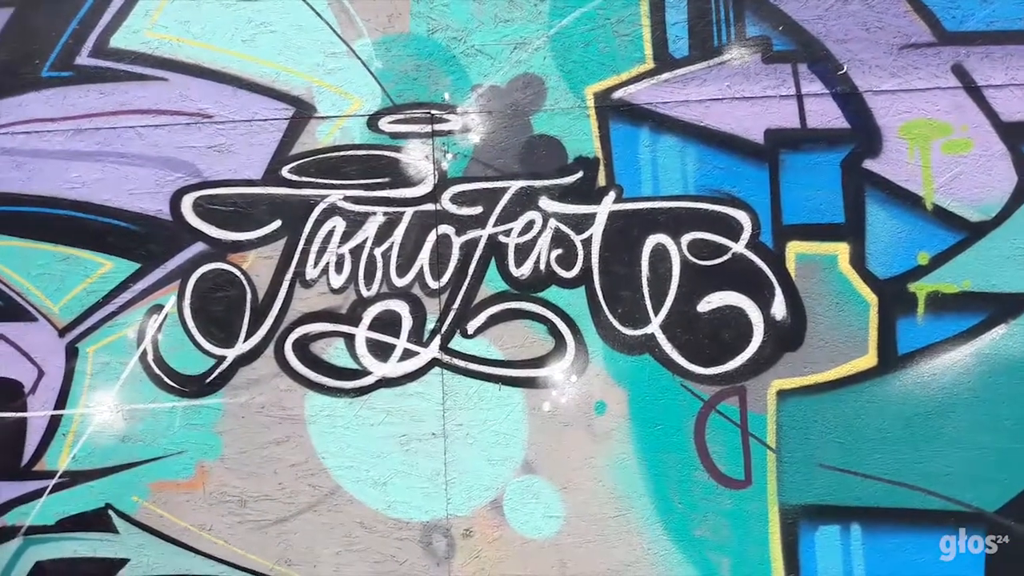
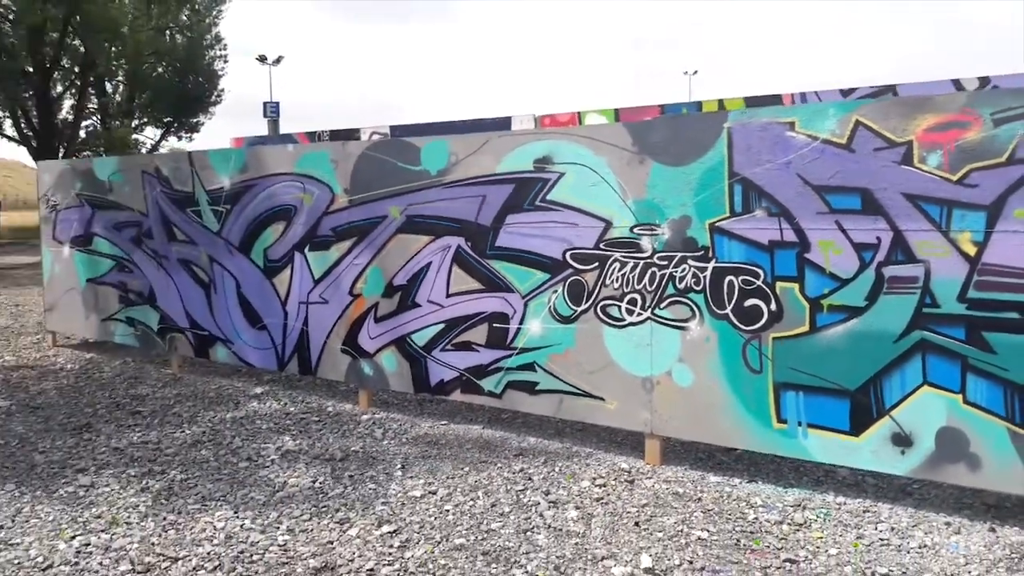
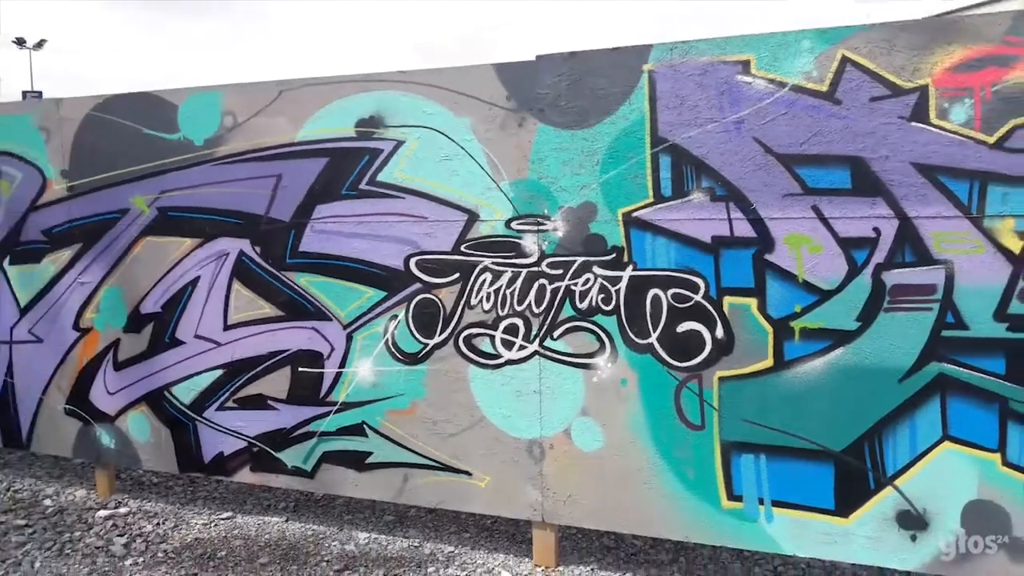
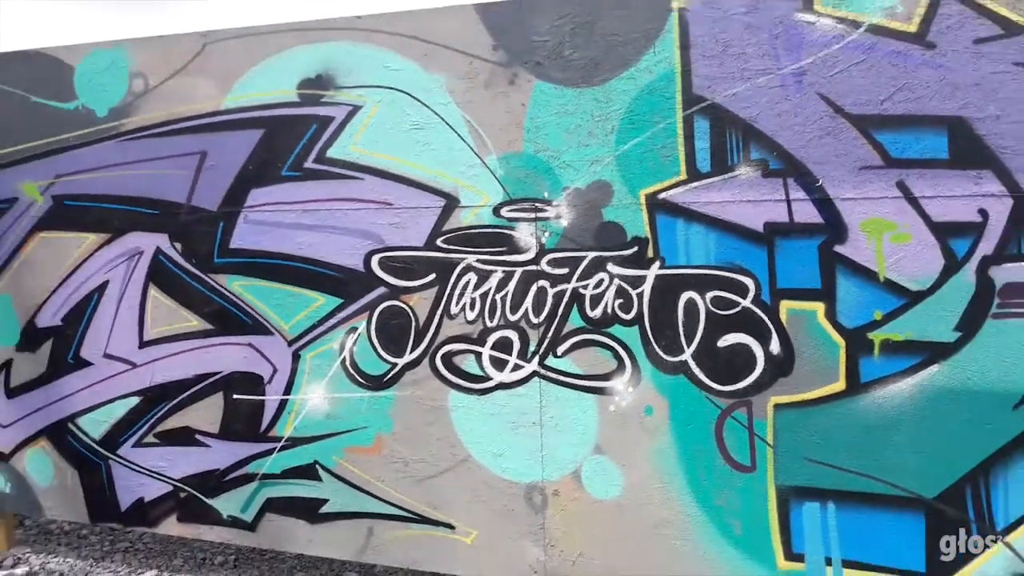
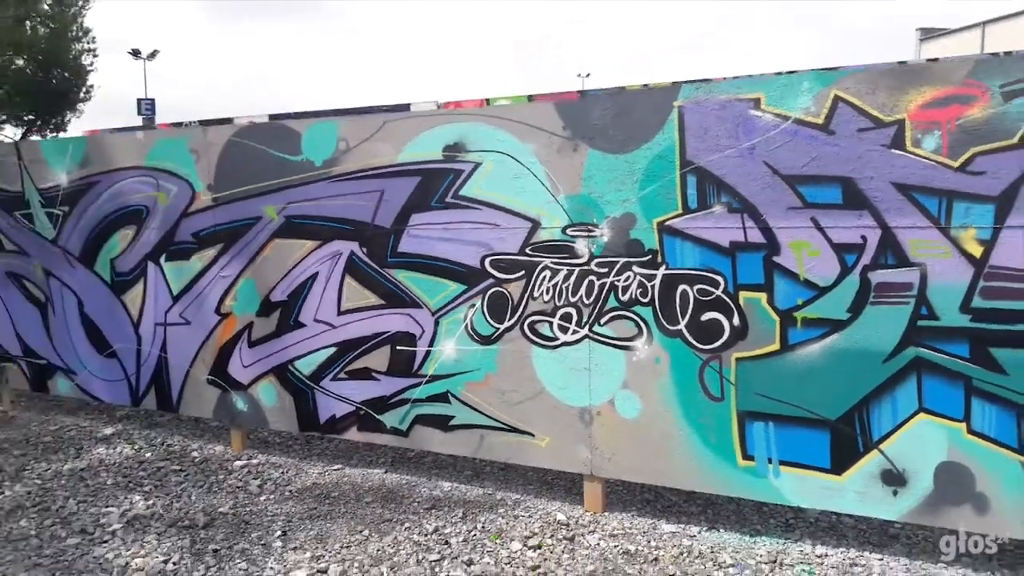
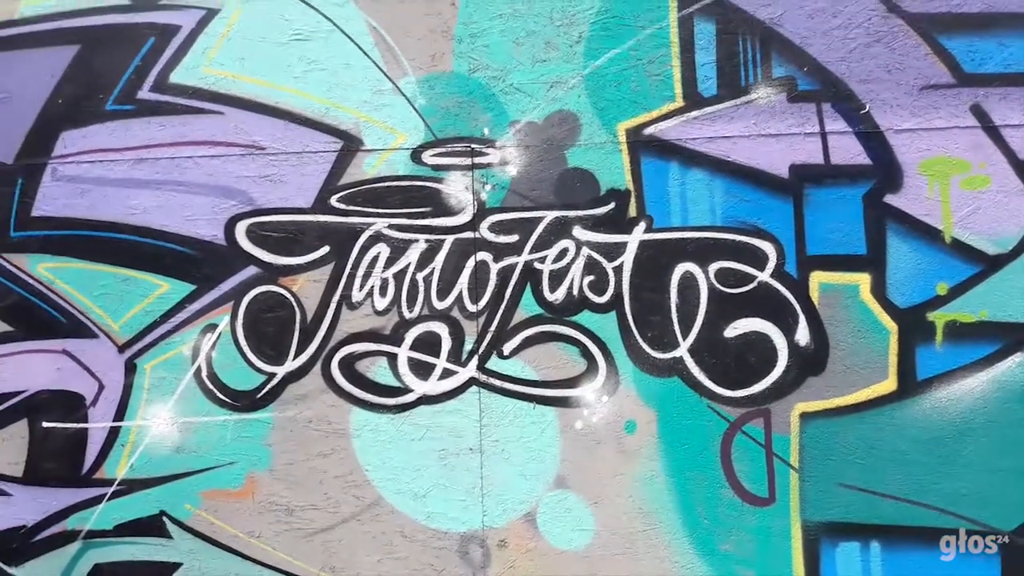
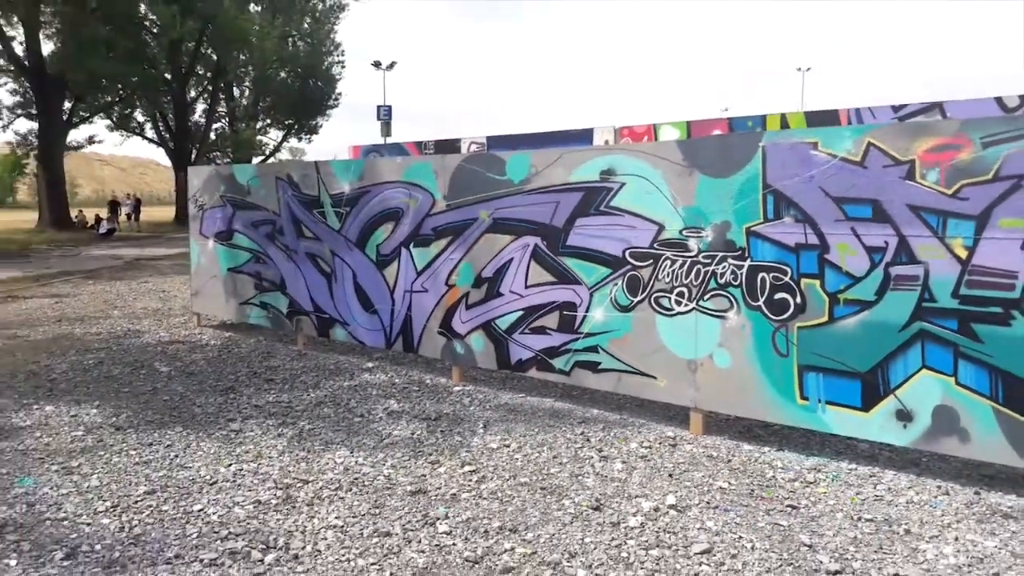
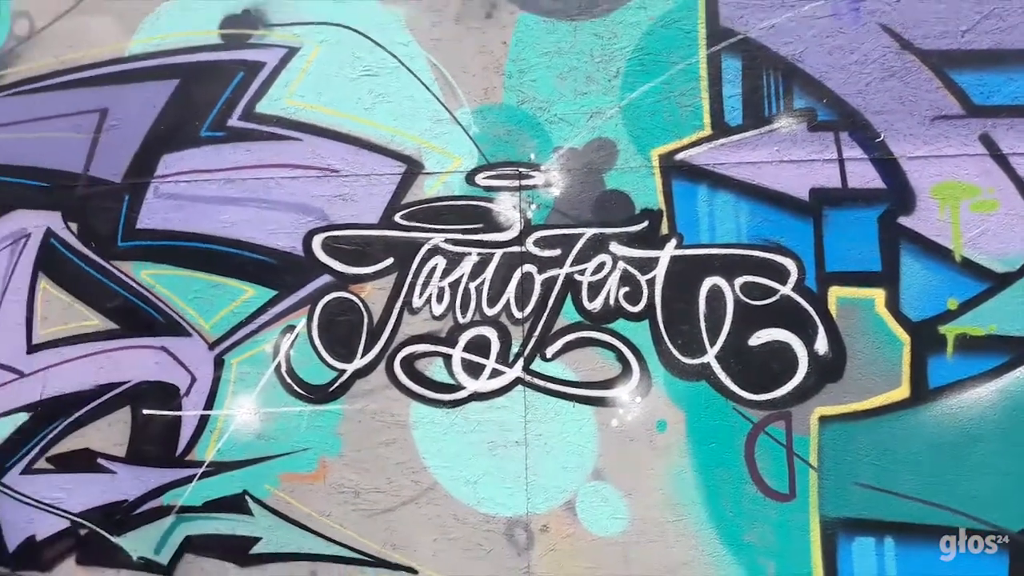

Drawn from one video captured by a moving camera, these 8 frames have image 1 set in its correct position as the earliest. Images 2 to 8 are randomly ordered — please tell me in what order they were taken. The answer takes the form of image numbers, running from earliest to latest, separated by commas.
6, 8, 4, 3, 5, 2, 7
